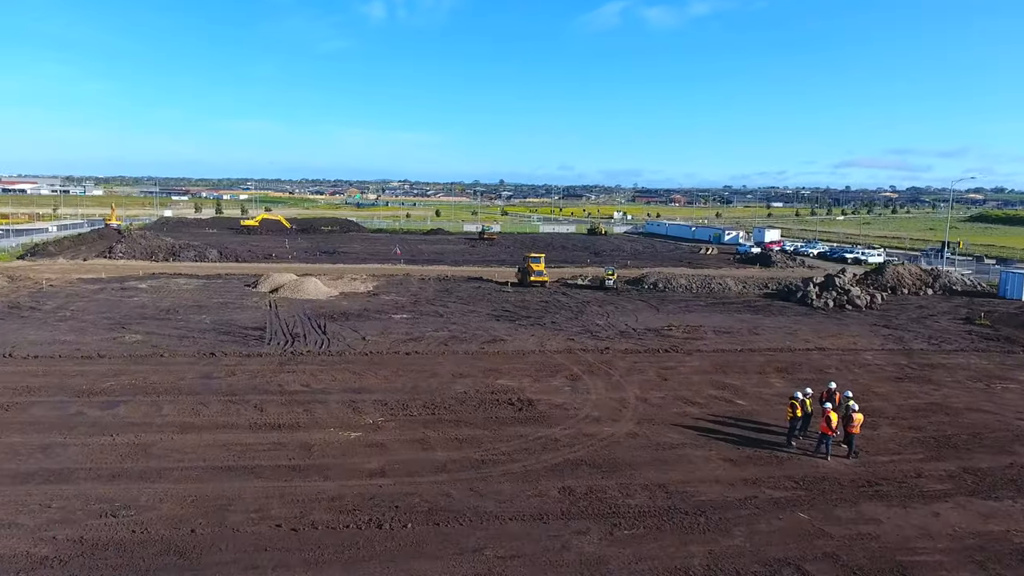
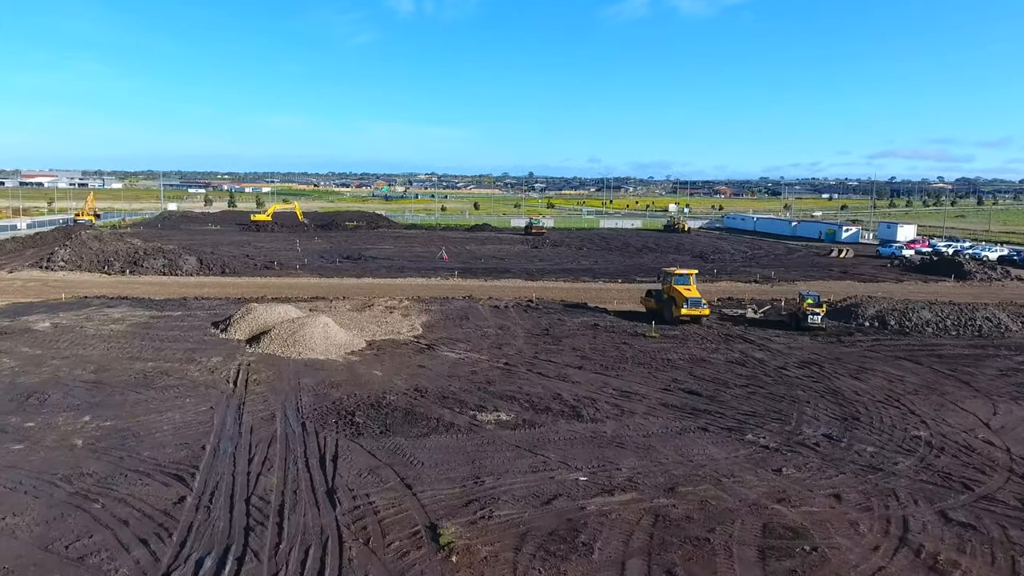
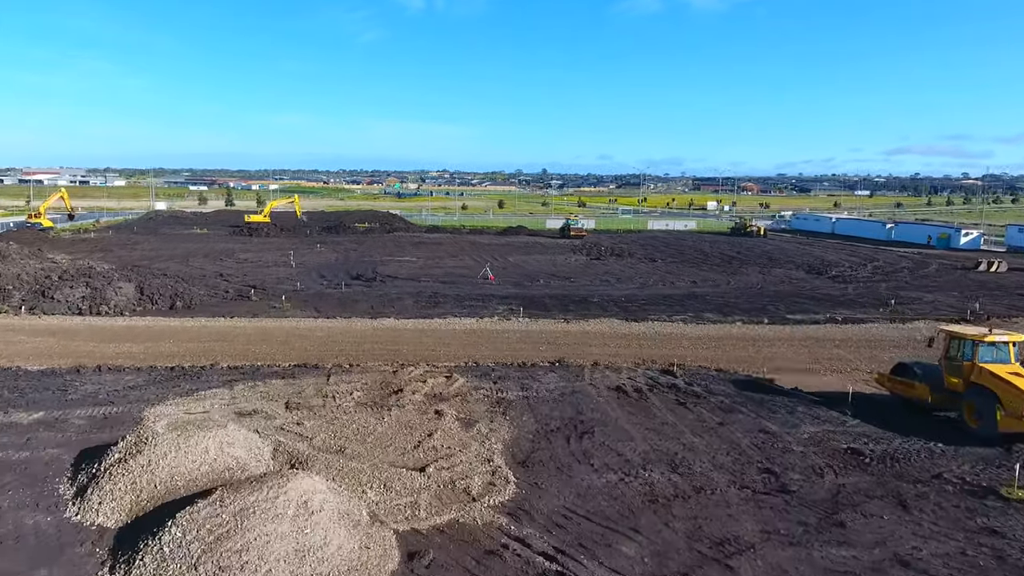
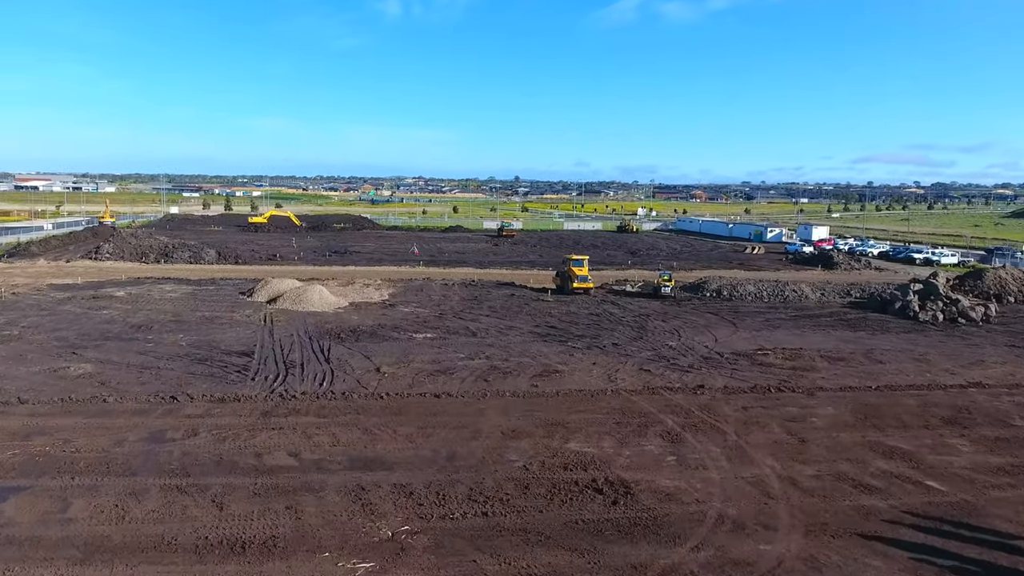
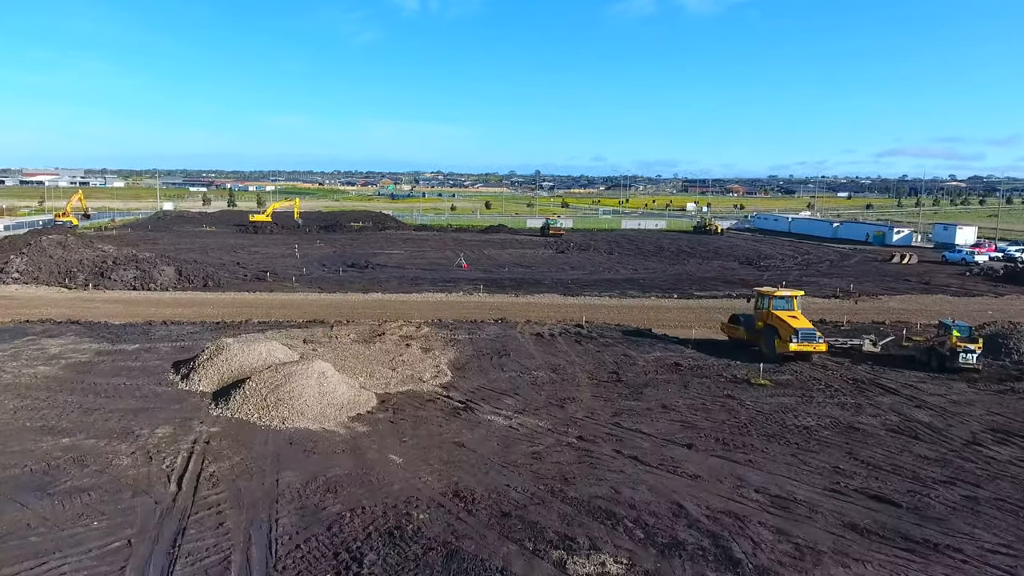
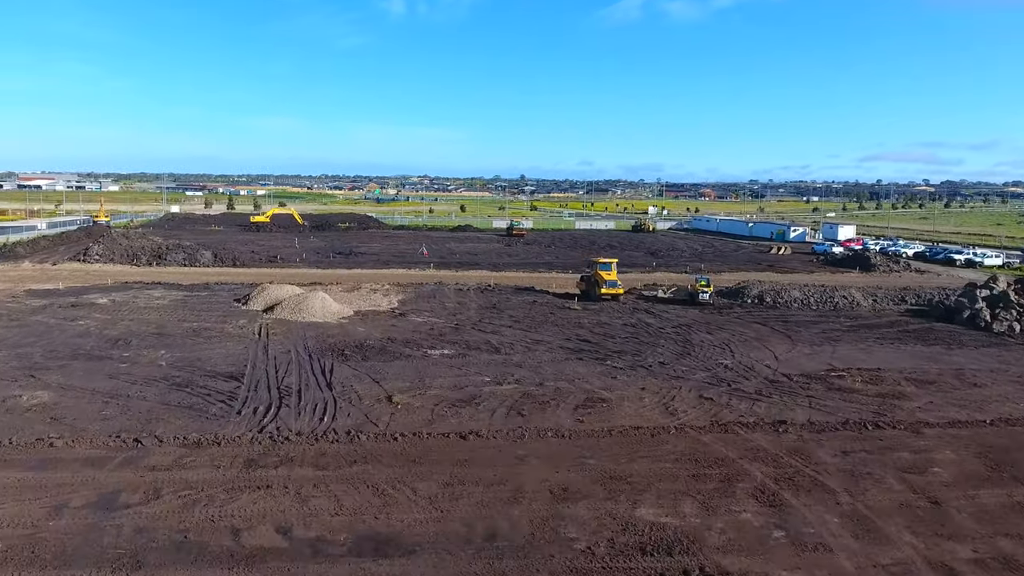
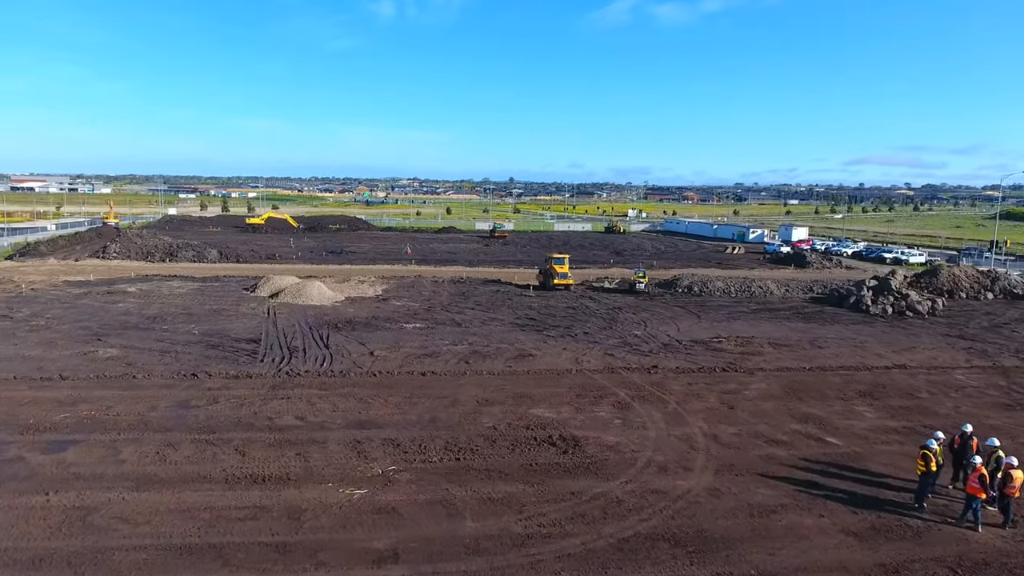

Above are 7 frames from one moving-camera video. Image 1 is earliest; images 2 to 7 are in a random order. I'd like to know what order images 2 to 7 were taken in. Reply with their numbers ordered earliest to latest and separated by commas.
7, 4, 6, 2, 5, 3
